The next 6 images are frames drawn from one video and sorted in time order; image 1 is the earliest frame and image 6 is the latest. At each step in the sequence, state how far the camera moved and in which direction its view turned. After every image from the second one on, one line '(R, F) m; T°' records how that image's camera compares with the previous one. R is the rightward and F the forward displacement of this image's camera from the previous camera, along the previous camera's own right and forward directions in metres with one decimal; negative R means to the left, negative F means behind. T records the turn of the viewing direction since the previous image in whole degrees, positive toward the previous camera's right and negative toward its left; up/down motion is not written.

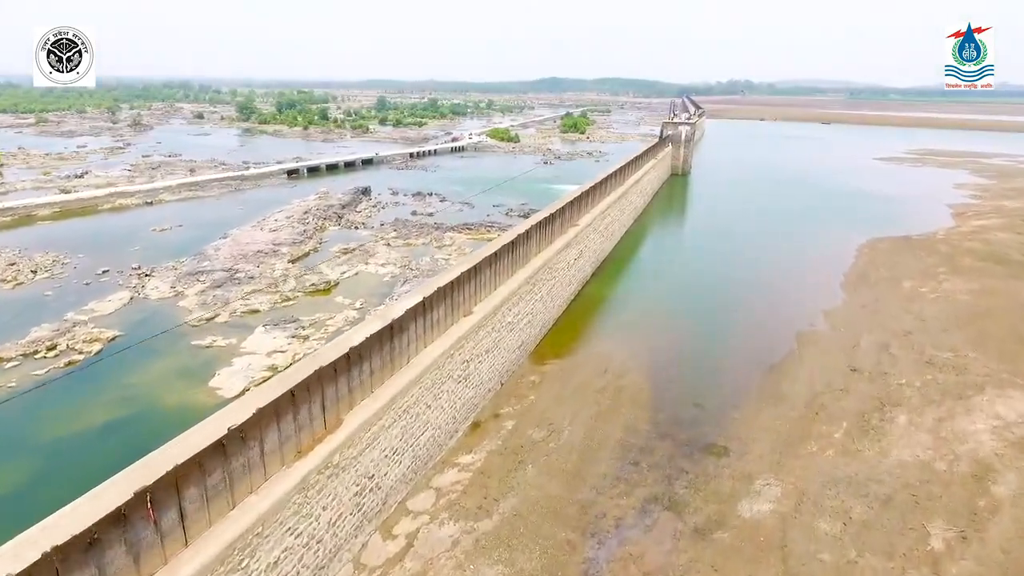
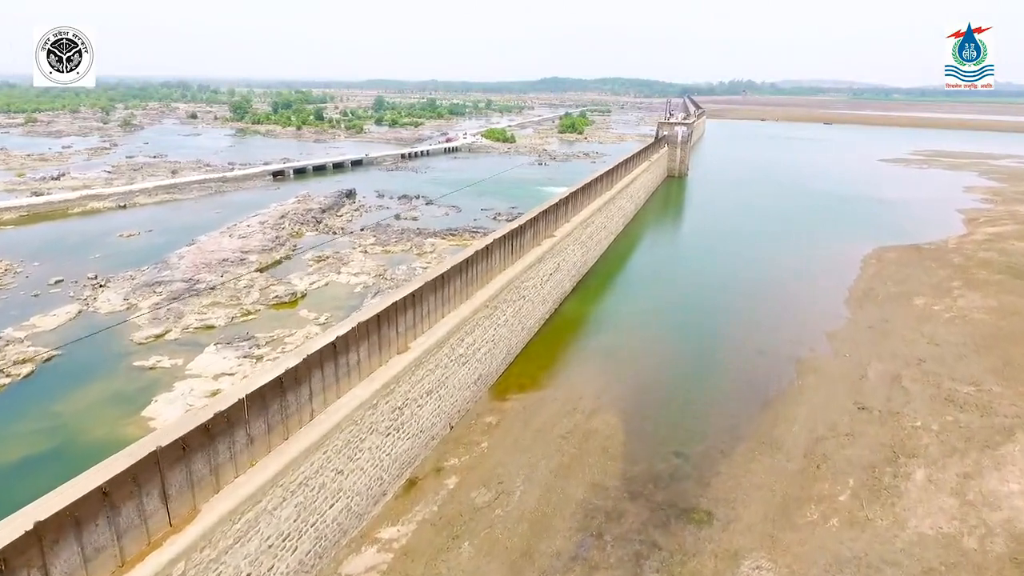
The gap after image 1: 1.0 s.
(+0.7, +1.4) m; 0°
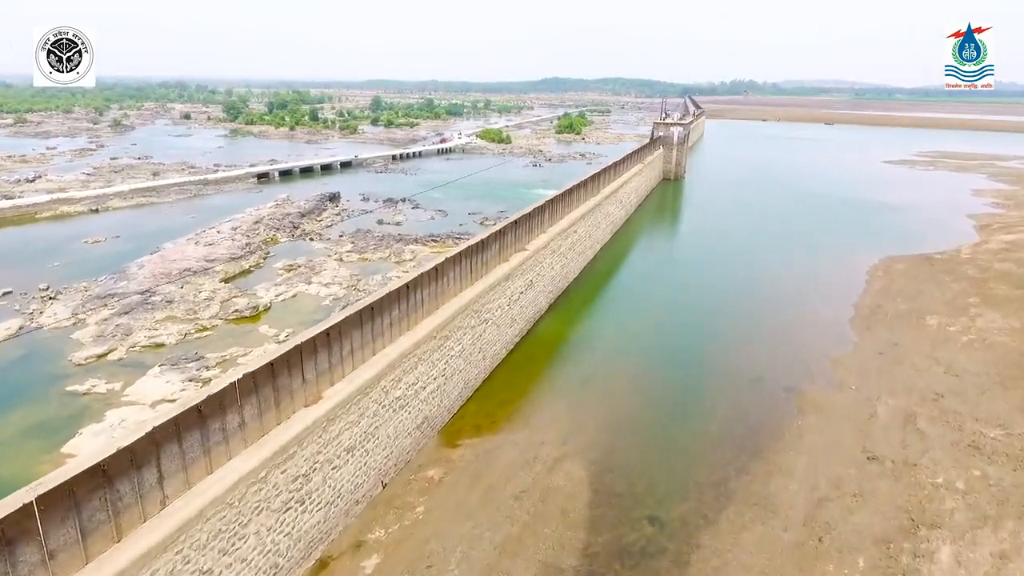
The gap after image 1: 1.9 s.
(+0.7, +1.4) m; 0°
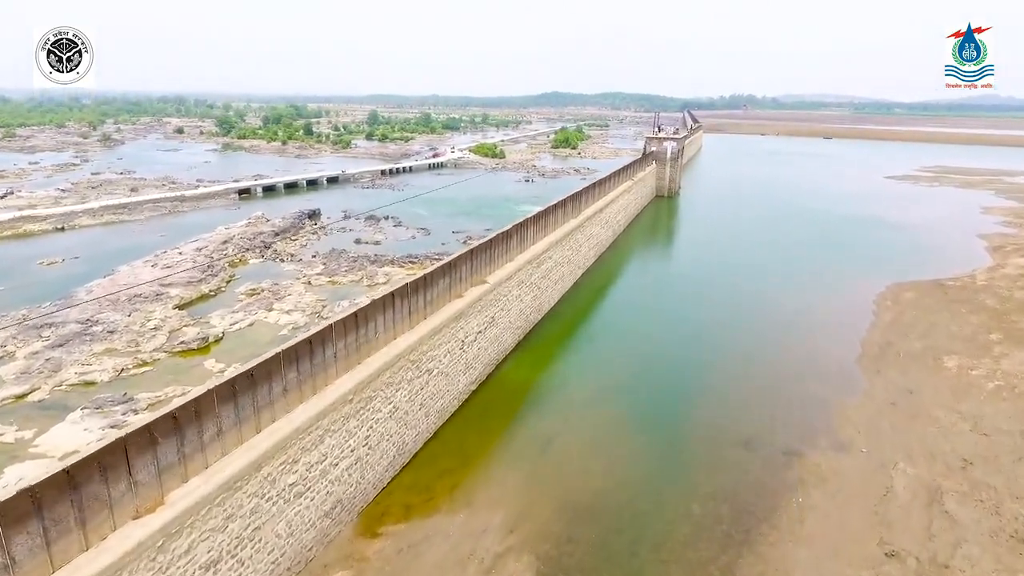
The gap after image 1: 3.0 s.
(+0.7, +1.5) m; 0°
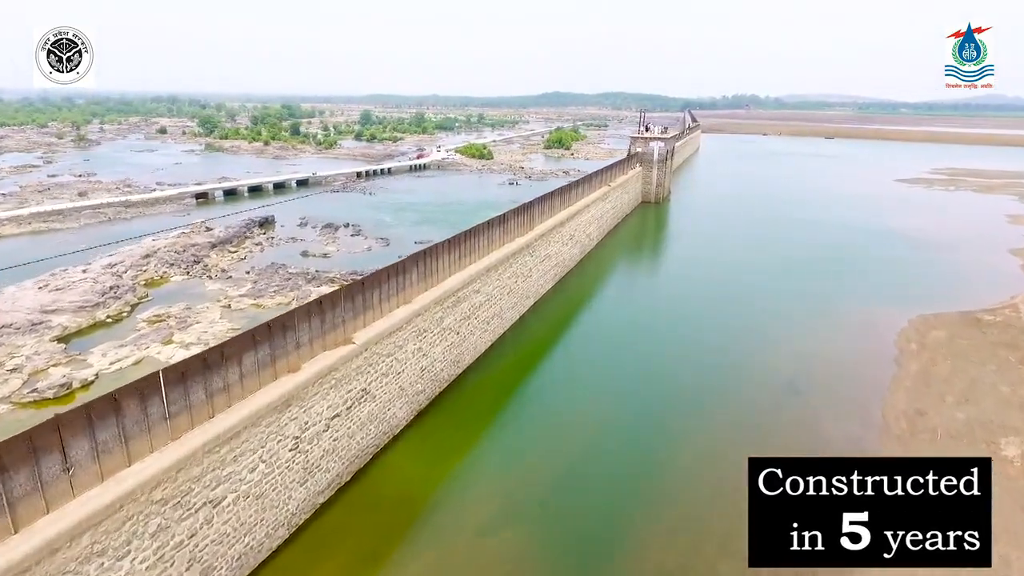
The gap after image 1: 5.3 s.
(+1.5, +3.1) m; 0°
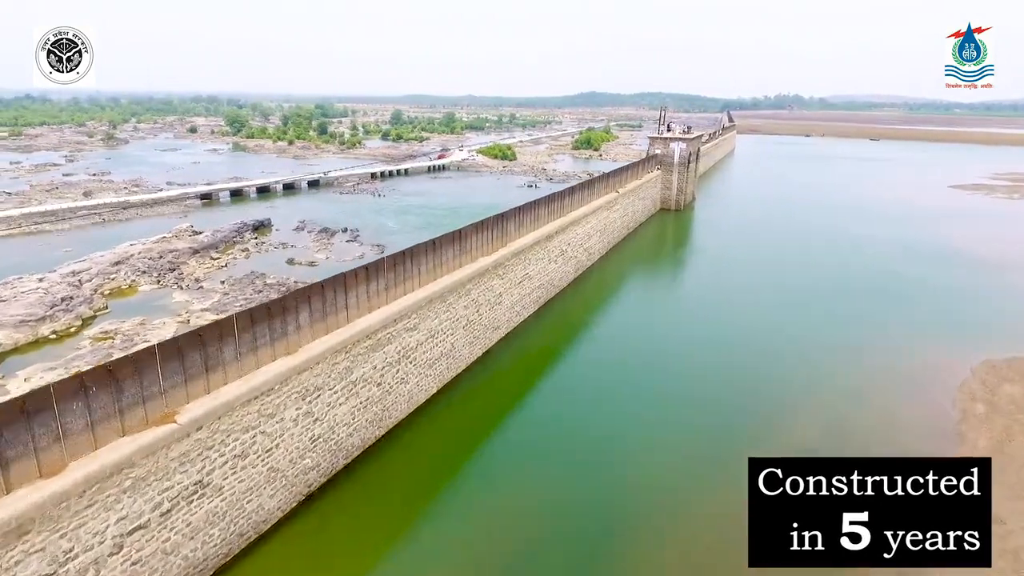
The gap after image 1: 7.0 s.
(+1.2, +2.3) m; -3°
